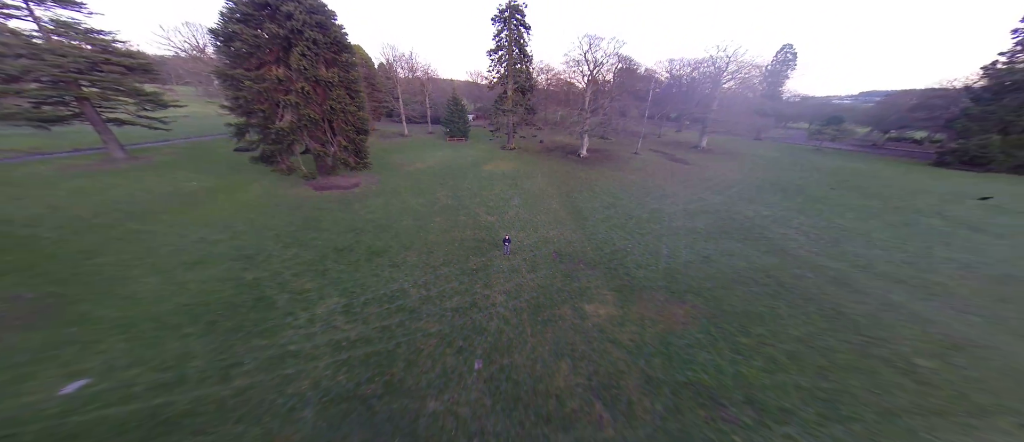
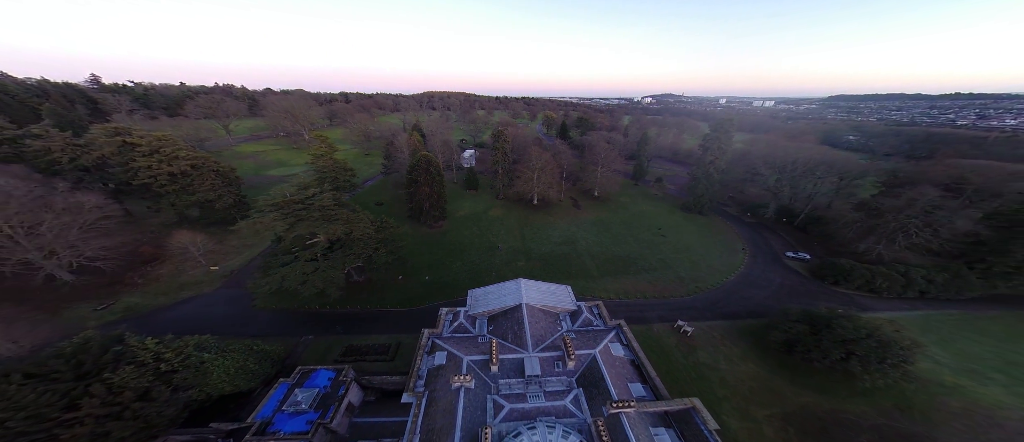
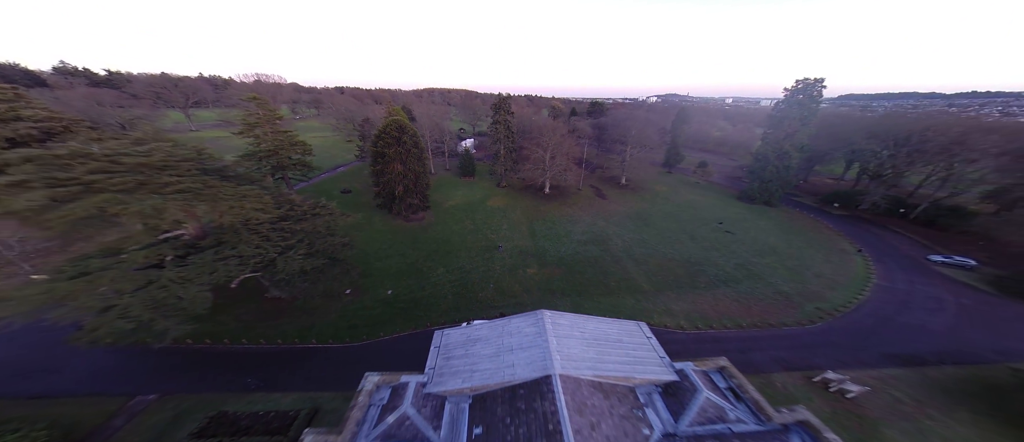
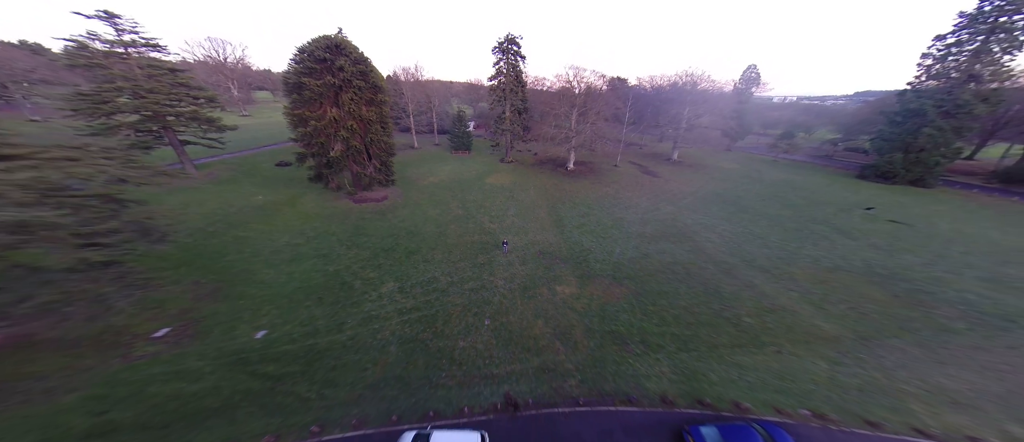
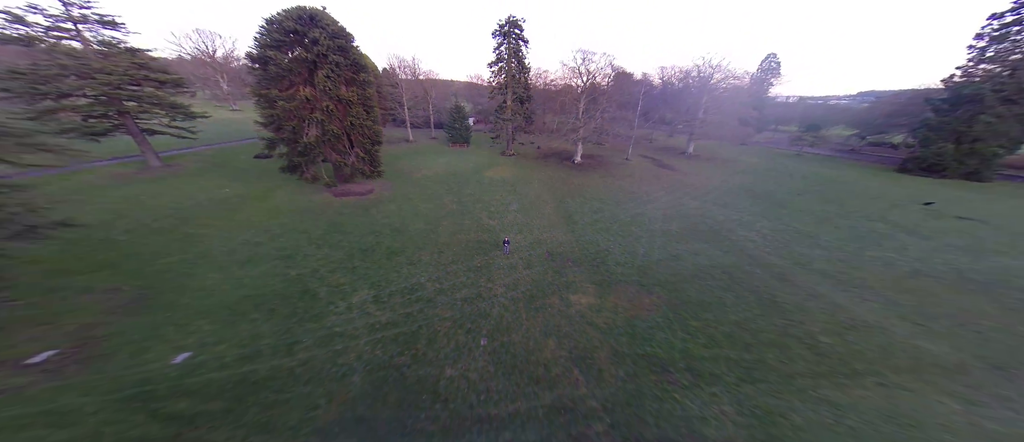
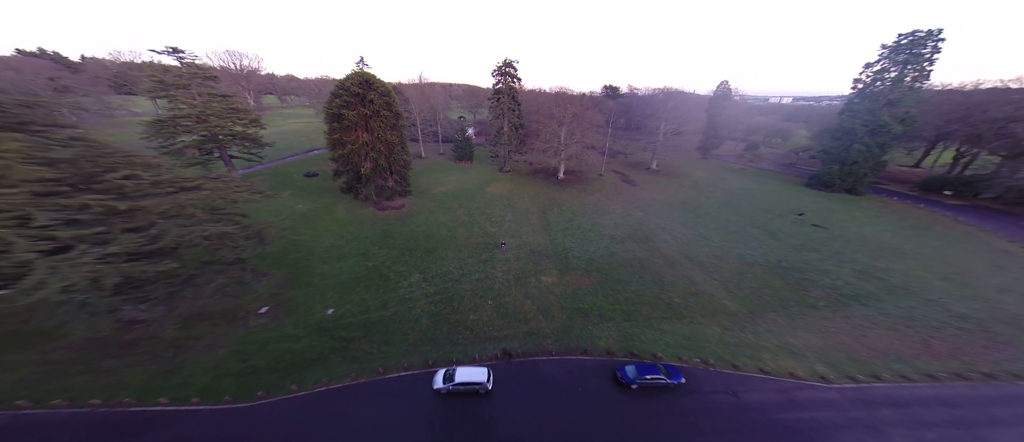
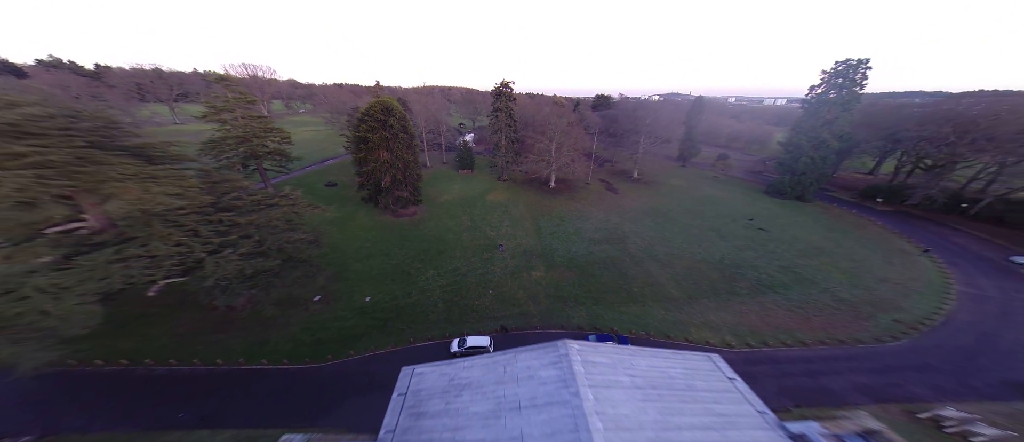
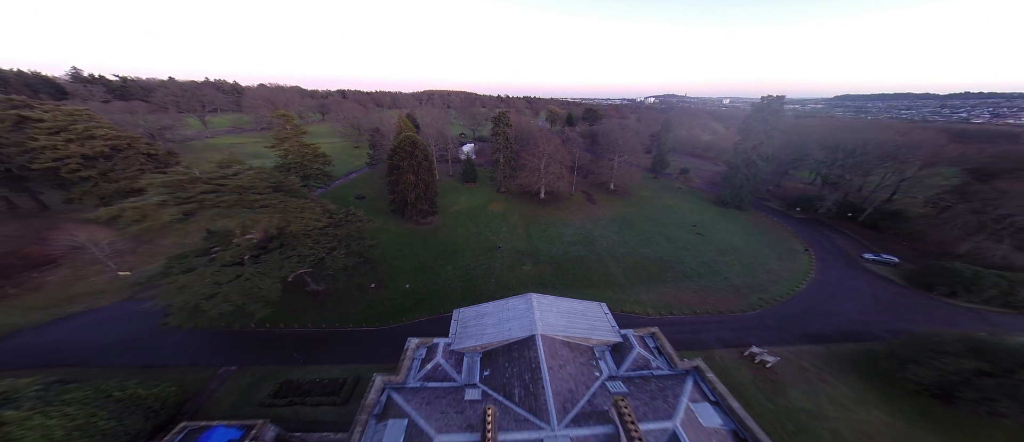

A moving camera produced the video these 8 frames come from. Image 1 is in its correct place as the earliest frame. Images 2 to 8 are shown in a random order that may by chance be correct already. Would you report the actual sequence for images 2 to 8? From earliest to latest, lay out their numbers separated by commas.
5, 4, 6, 7, 3, 8, 2
